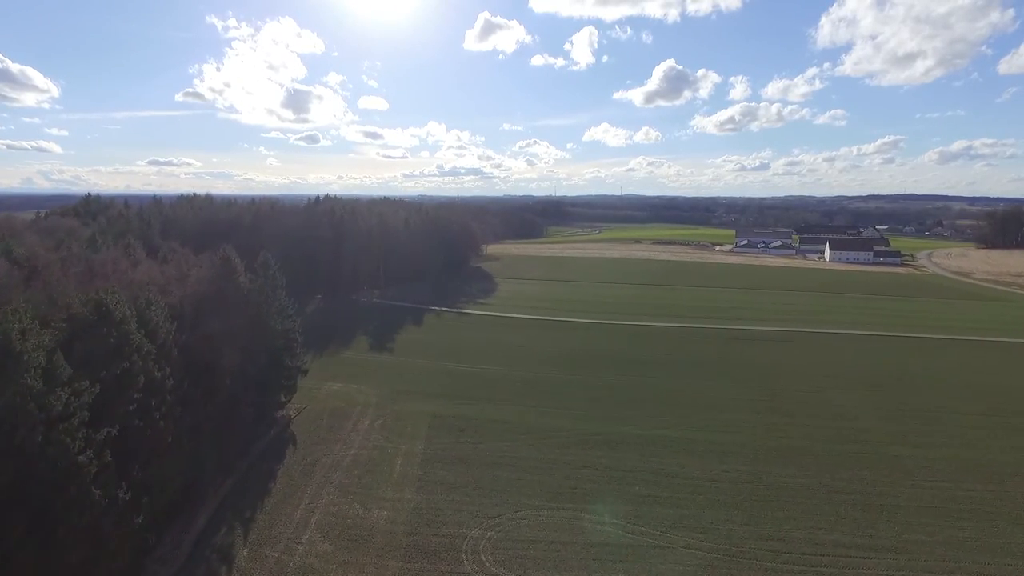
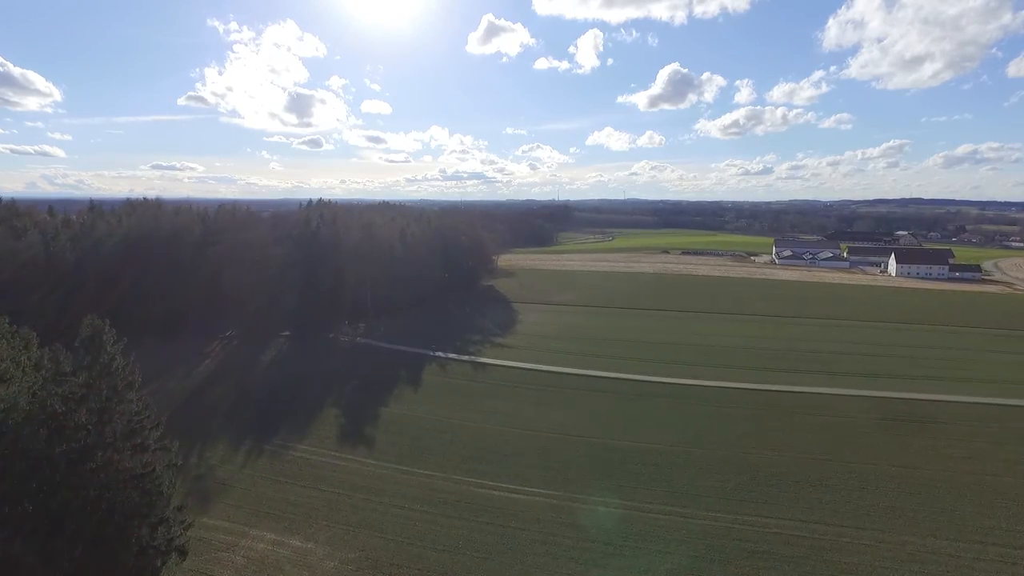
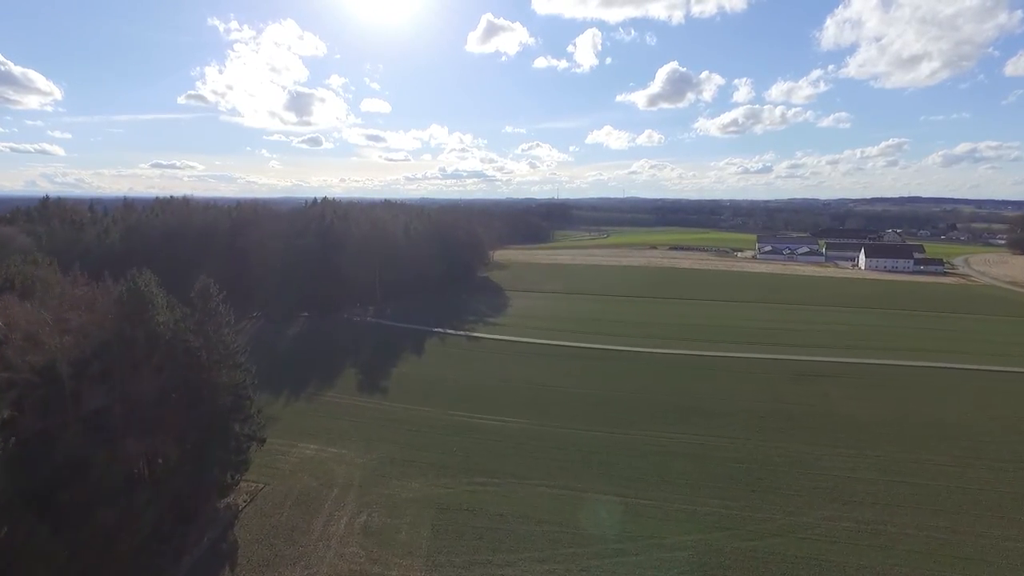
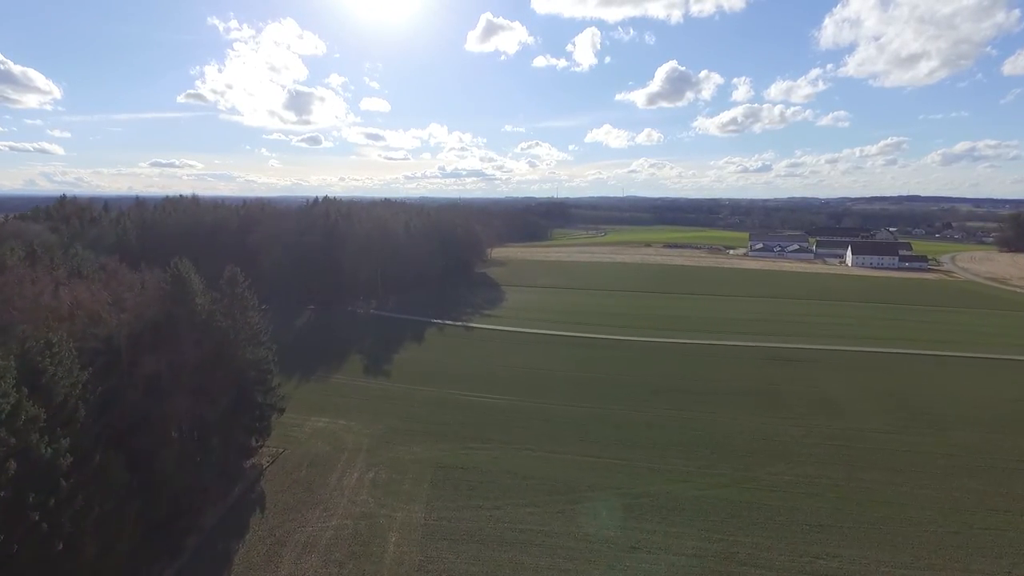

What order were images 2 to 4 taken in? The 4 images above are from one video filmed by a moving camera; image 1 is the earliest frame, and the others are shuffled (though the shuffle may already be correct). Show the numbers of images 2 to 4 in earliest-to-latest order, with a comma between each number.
4, 3, 2
